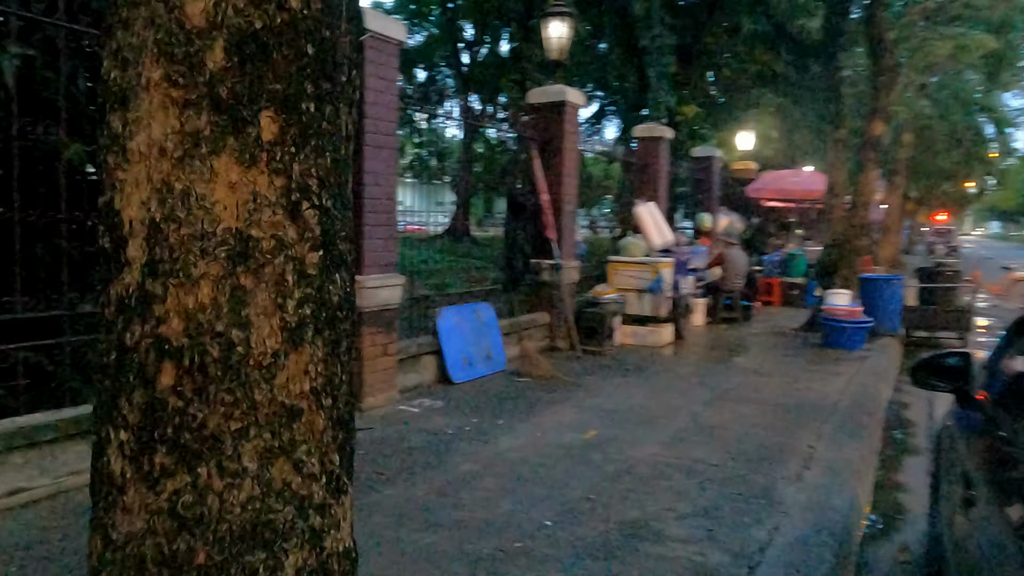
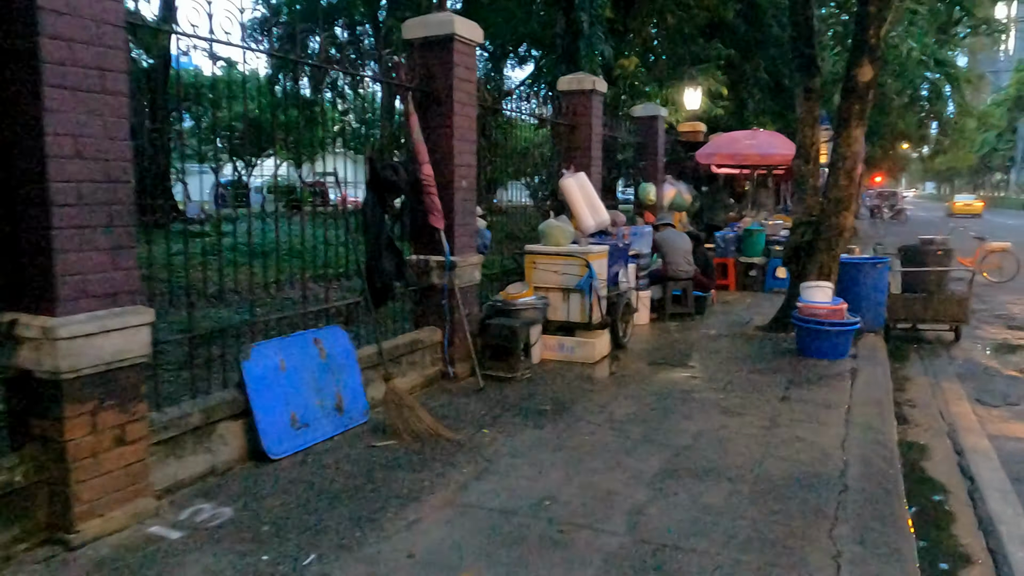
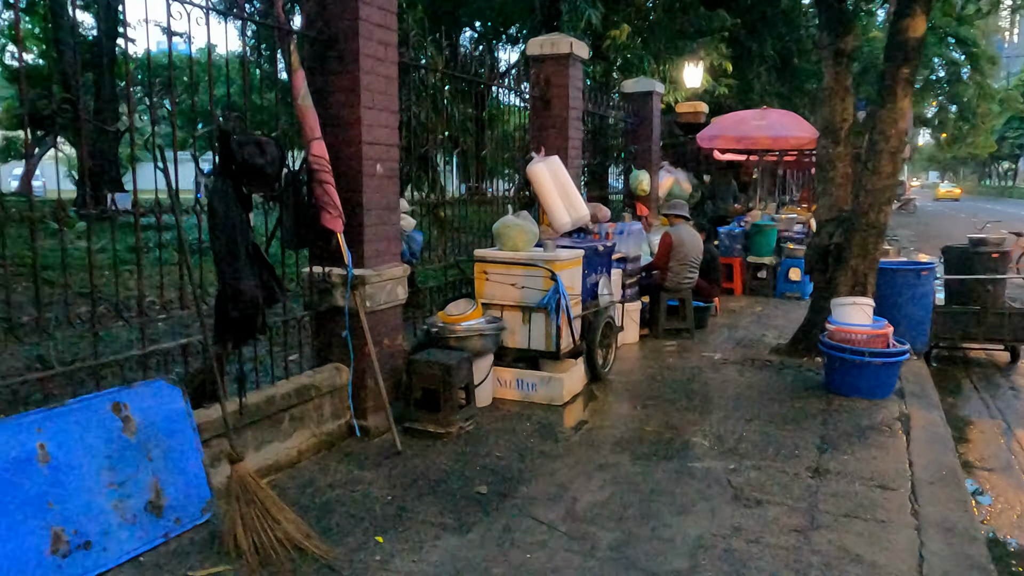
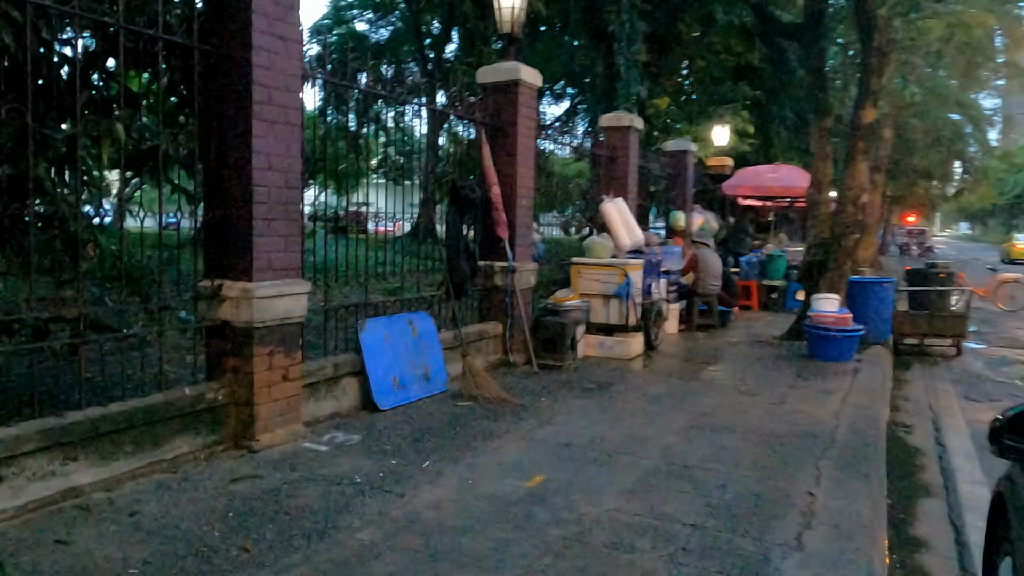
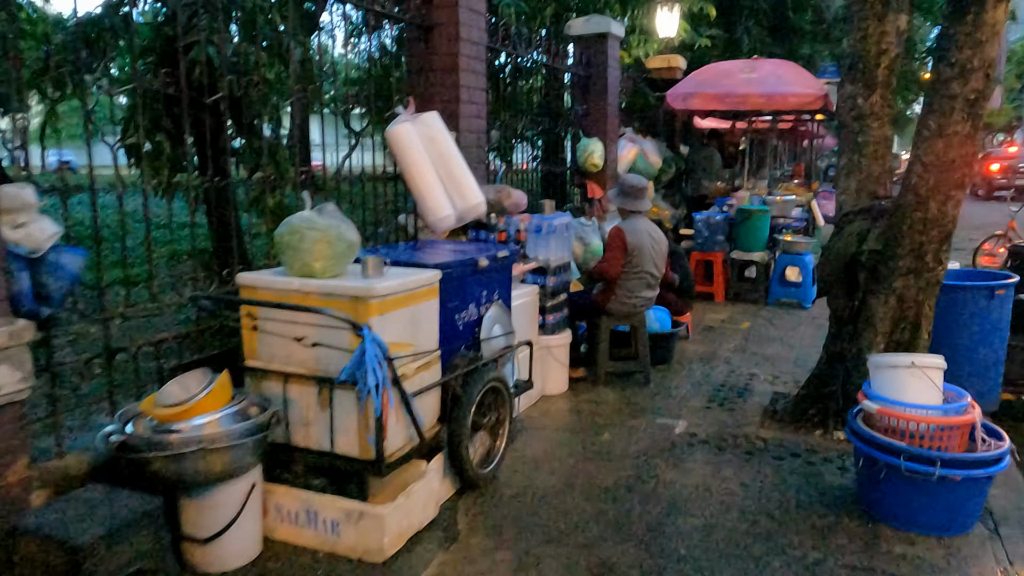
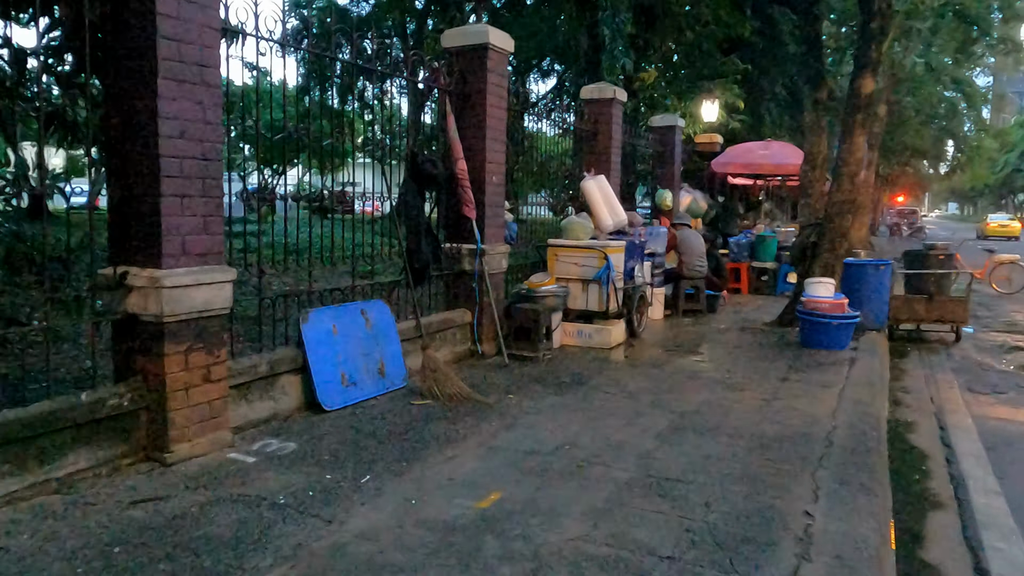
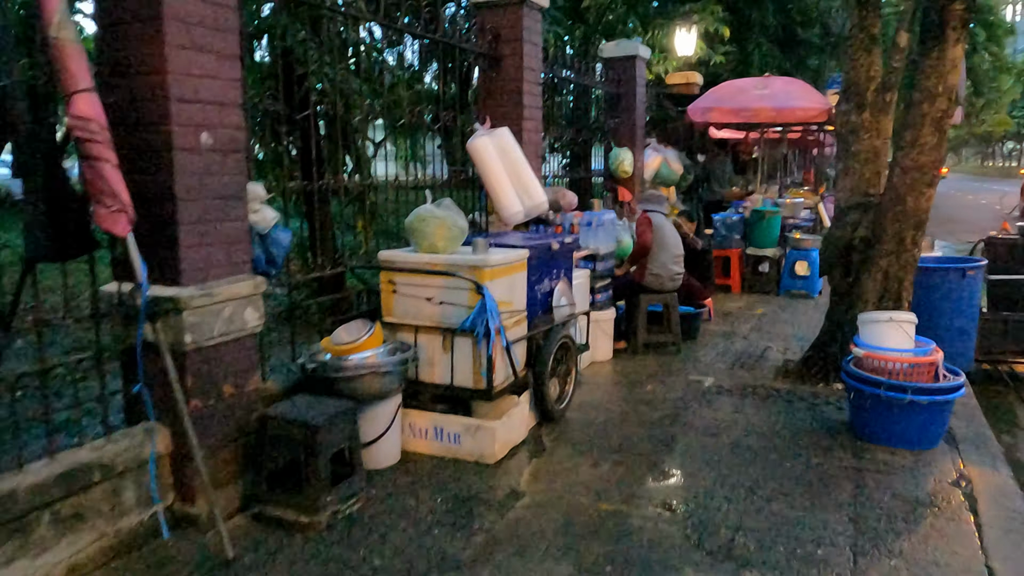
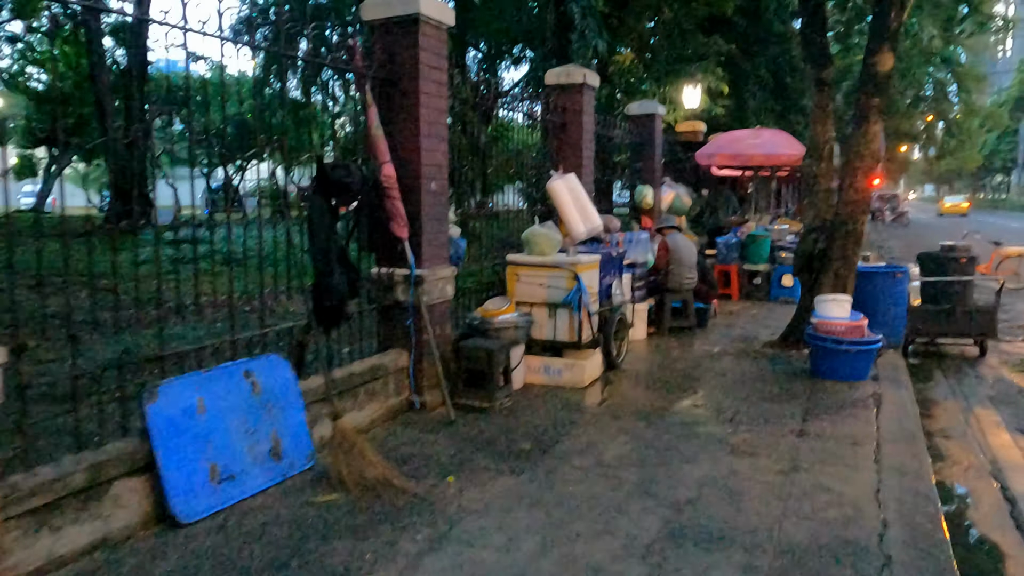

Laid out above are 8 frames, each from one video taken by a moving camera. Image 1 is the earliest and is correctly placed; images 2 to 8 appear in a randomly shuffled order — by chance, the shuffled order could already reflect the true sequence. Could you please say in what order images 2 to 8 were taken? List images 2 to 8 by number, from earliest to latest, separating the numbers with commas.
4, 6, 2, 8, 3, 7, 5
